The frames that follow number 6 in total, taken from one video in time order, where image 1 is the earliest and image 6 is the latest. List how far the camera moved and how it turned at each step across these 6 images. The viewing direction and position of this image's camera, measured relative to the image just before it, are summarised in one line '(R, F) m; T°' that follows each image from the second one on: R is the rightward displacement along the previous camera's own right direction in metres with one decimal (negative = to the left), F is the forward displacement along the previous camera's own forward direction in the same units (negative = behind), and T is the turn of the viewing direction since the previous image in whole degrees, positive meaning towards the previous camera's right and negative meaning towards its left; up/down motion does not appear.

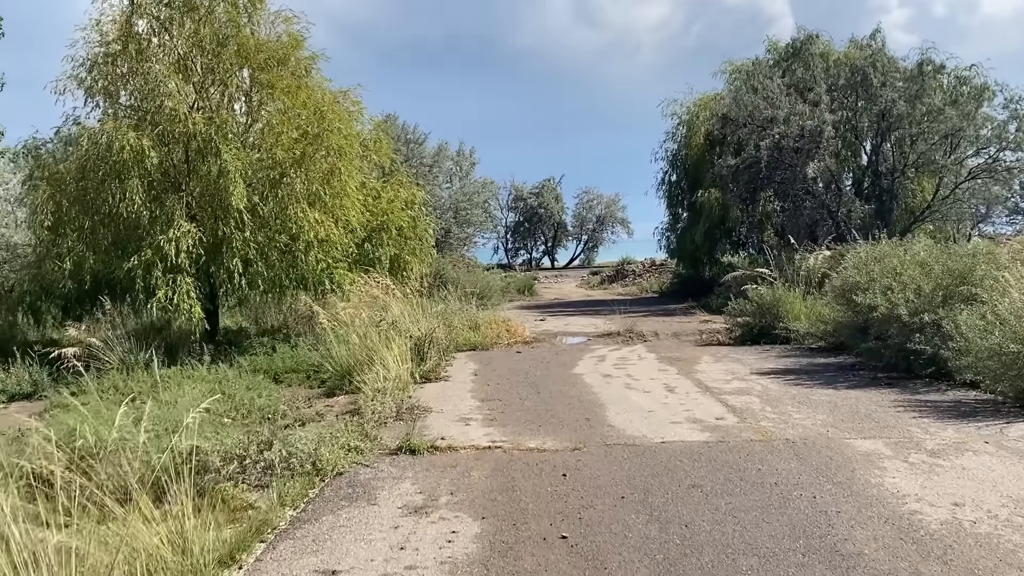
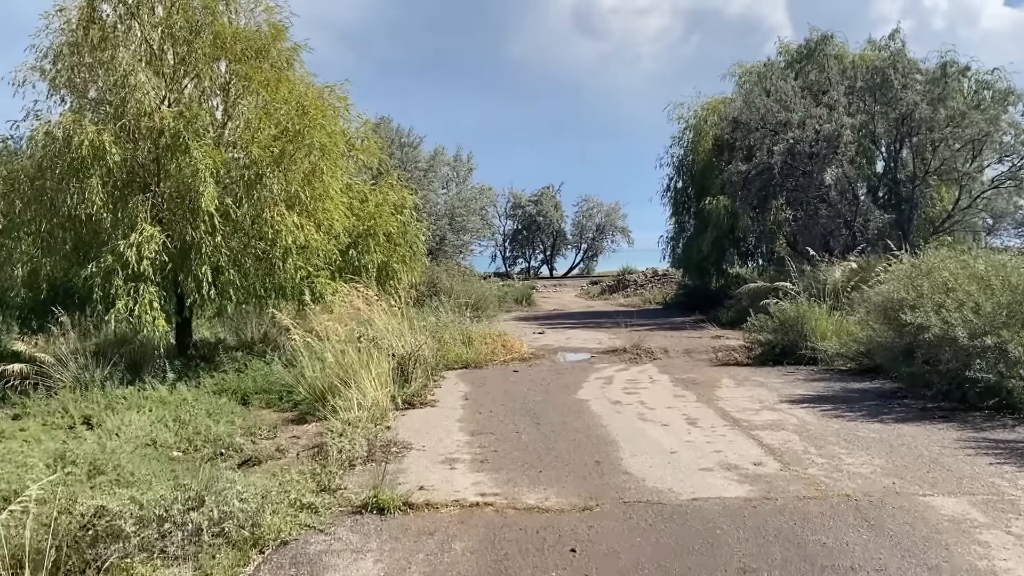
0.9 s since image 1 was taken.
(0.0, +1.0) m; 0°
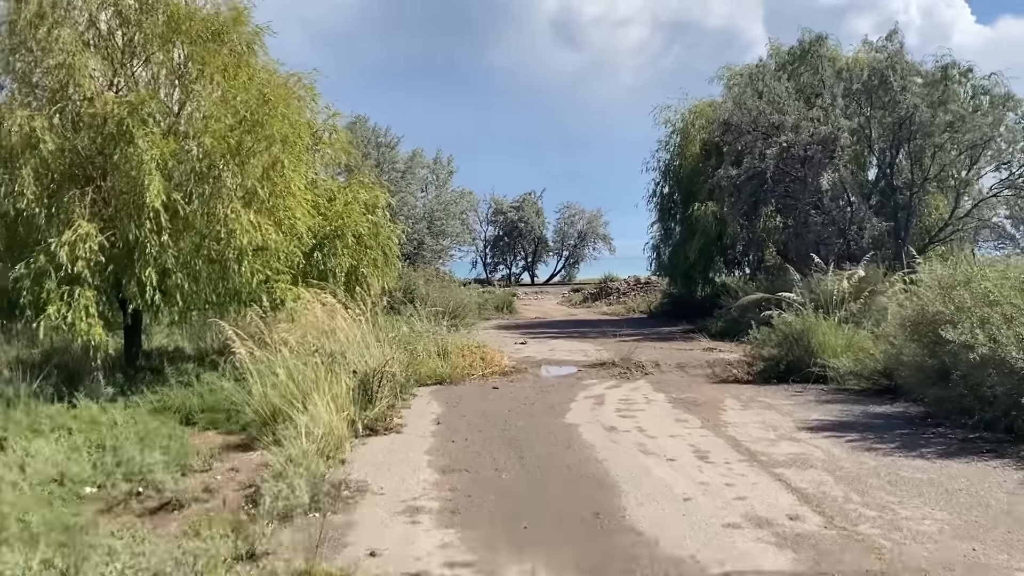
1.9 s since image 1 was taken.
(0.0, +1.0) m; +1°
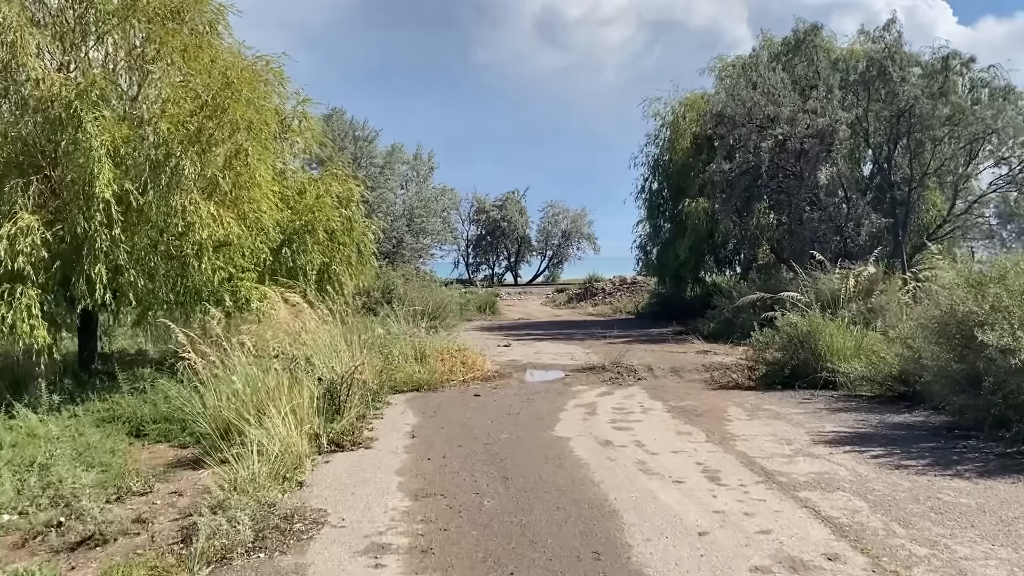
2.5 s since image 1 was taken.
(0.0, +0.7) m; +1°
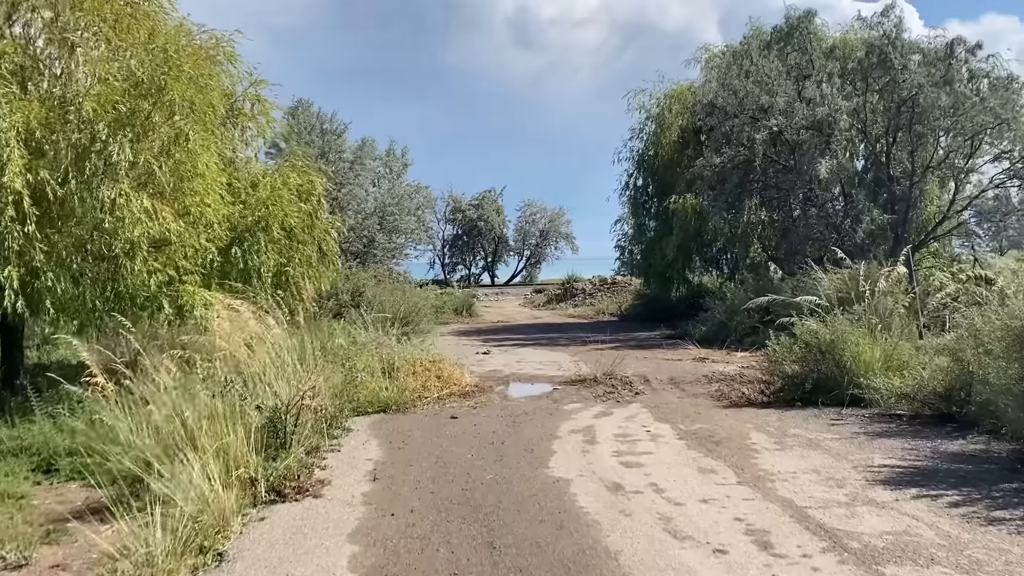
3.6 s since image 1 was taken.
(0.0, +1.2) m; +2°
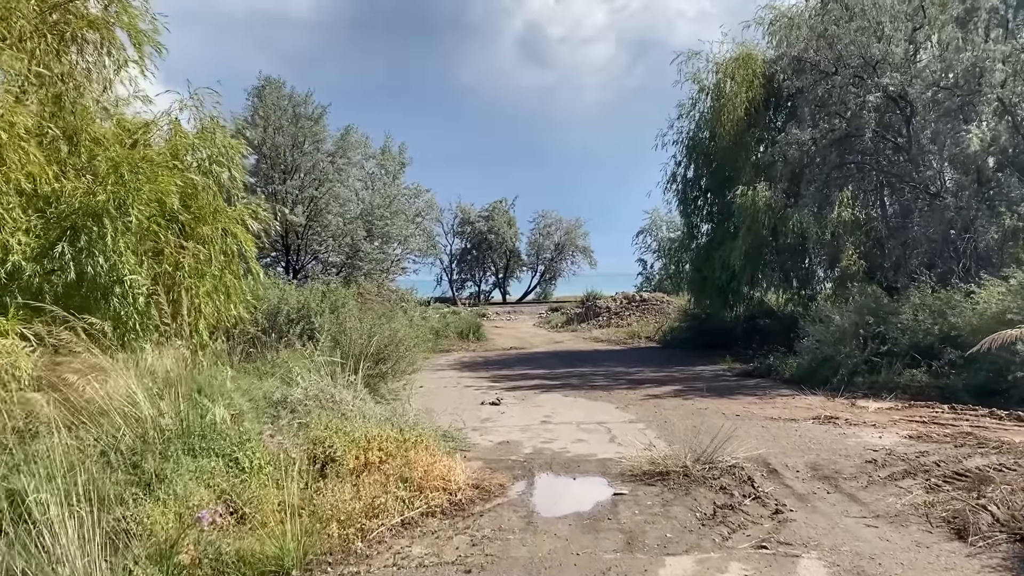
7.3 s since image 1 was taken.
(-0.1, +4.0) m; -1°
